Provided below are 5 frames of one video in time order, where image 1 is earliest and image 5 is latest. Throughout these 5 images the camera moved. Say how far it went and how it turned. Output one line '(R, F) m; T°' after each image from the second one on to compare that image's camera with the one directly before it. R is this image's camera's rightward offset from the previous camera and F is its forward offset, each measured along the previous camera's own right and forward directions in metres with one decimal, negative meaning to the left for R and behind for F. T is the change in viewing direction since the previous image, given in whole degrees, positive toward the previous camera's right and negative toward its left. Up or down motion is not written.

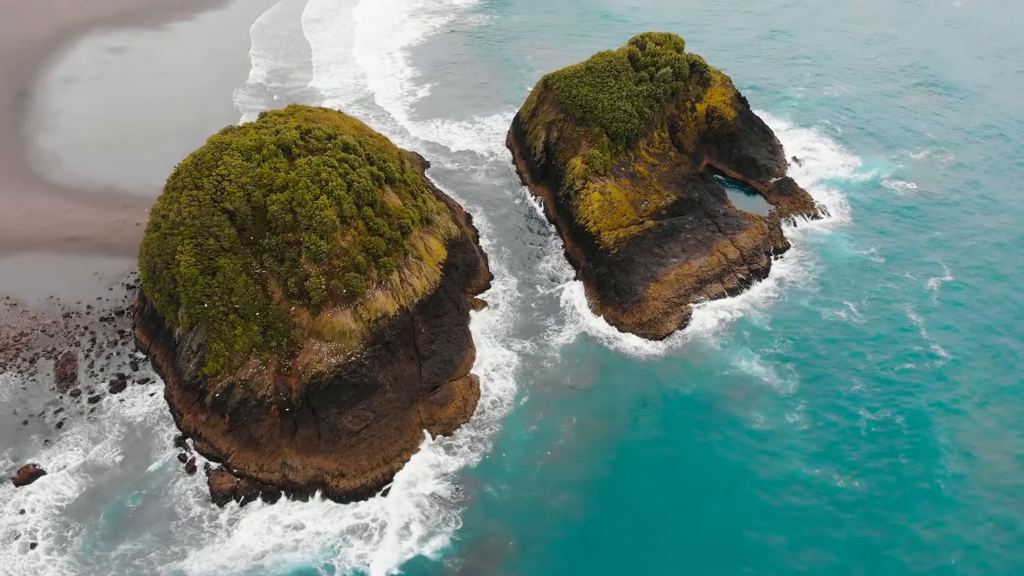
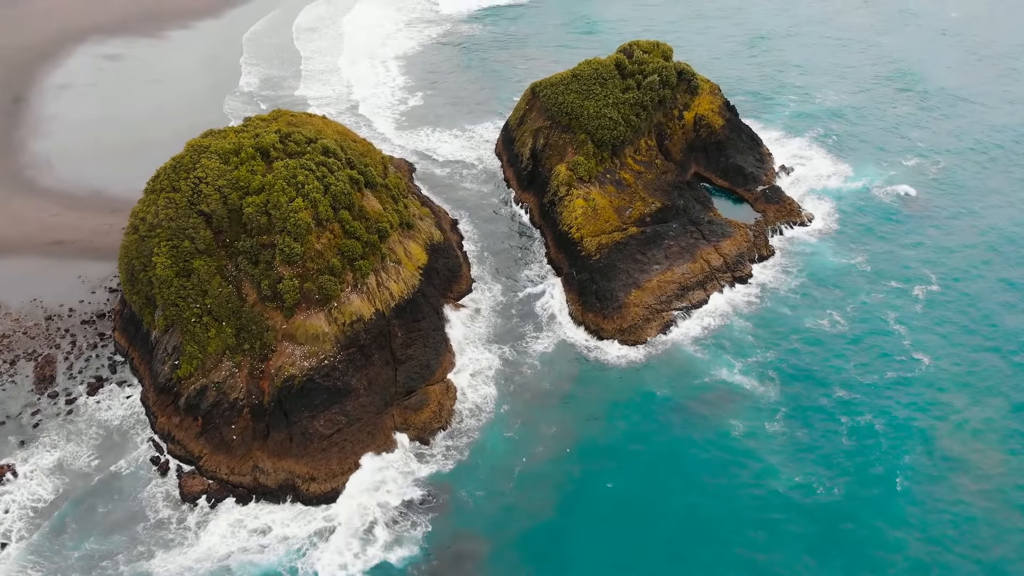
(+1.5, 0.0) m; 0°
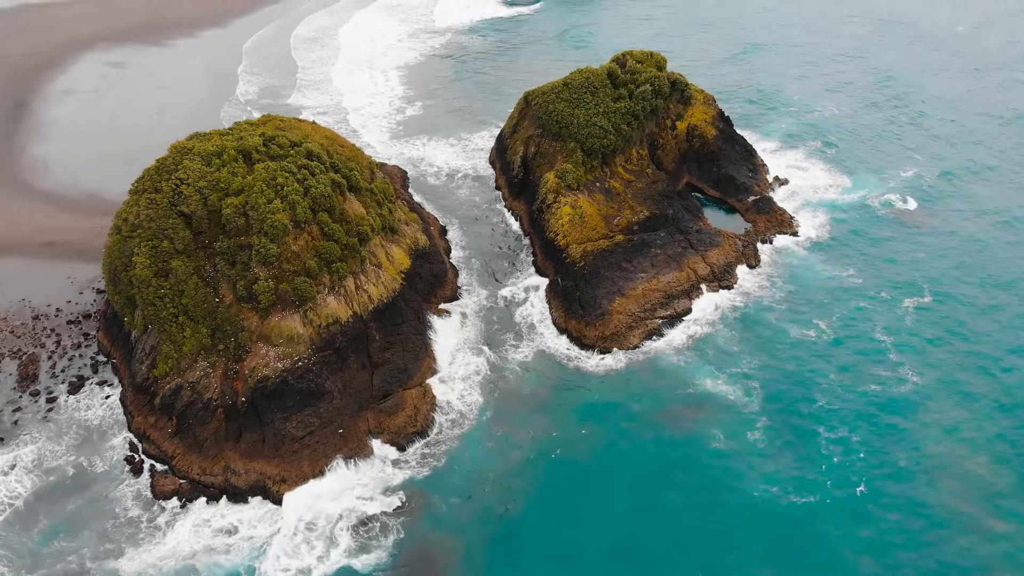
(+1.7, 0.0) m; -1°
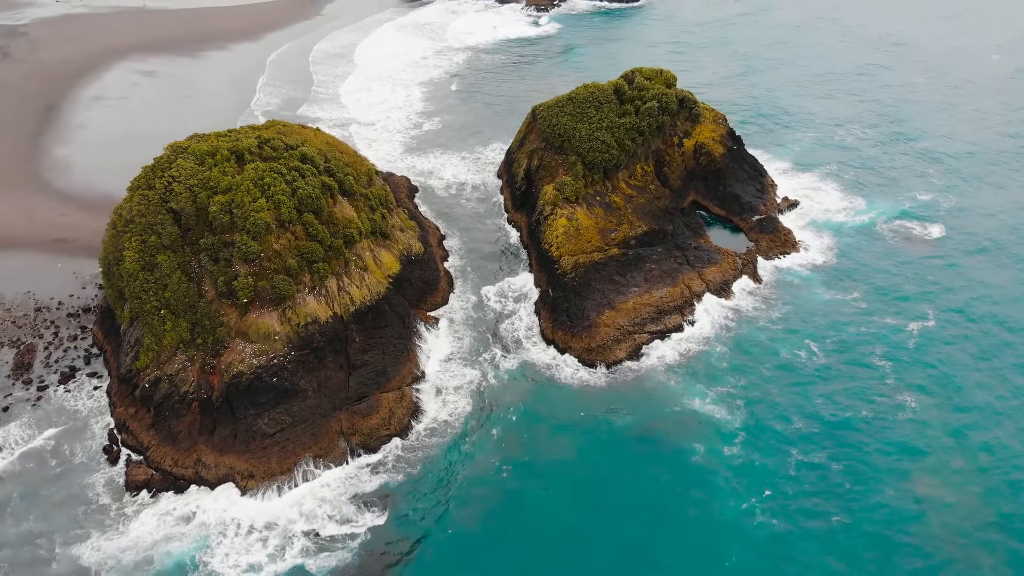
(+2.6, +0.2) m; -2°
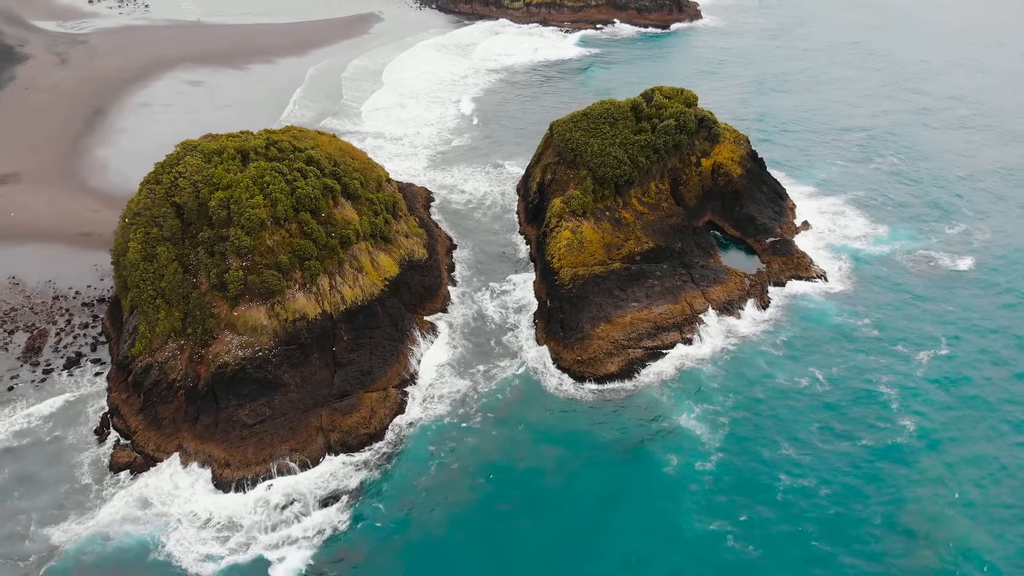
(+2.8, +0.2) m; -3°
